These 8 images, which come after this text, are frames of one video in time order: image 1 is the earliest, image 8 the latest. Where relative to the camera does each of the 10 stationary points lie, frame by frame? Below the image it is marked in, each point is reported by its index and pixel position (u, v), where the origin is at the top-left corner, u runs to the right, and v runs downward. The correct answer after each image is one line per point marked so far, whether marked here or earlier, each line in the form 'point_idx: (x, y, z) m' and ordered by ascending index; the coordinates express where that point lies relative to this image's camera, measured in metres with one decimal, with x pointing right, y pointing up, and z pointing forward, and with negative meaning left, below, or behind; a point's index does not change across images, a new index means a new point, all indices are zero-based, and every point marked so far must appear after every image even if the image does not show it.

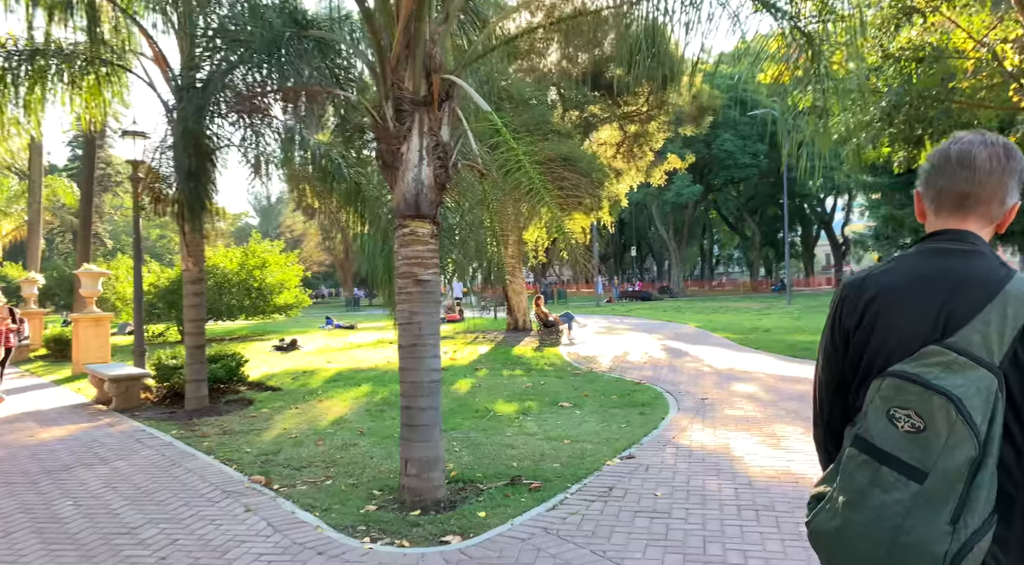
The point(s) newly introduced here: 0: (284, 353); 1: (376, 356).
0: (-5.4, -1.6, +16.5) m
1: (-3.1, -1.7, +16.2) m
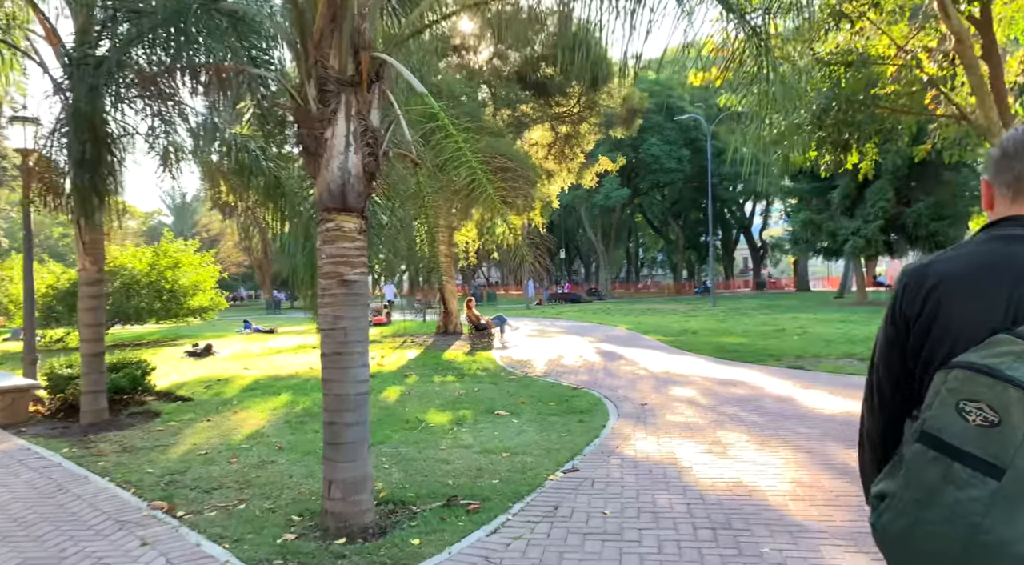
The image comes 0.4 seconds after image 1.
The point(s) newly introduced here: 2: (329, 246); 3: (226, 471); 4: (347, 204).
0: (-6.9, -1.7, +15.4) m
1: (-4.7, -1.7, +15.3) m
2: (-1.3, +0.3, +5.1) m
3: (-2.7, -1.7, +6.6) m
4: (-1.2, +0.6, +5.1) m
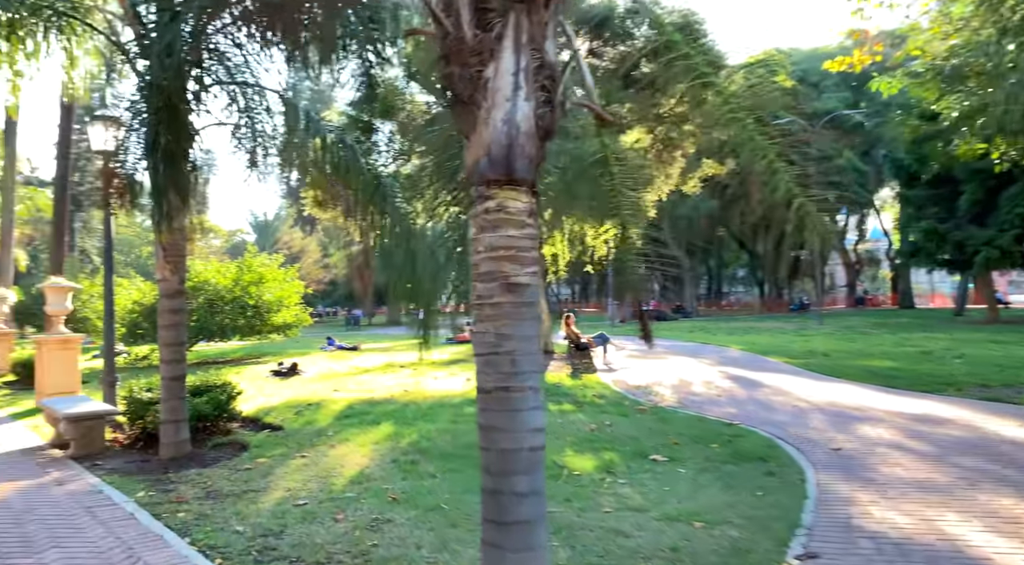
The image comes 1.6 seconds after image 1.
0: (-4.6, -2.0, +14.2) m
1: (-2.4, -2.0, +14.0) m
2: (-0.1, +0.2, +3.5) m
3: (-1.3, -1.8, +5.1) m
4: (0.0, +0.6, +3.5) m
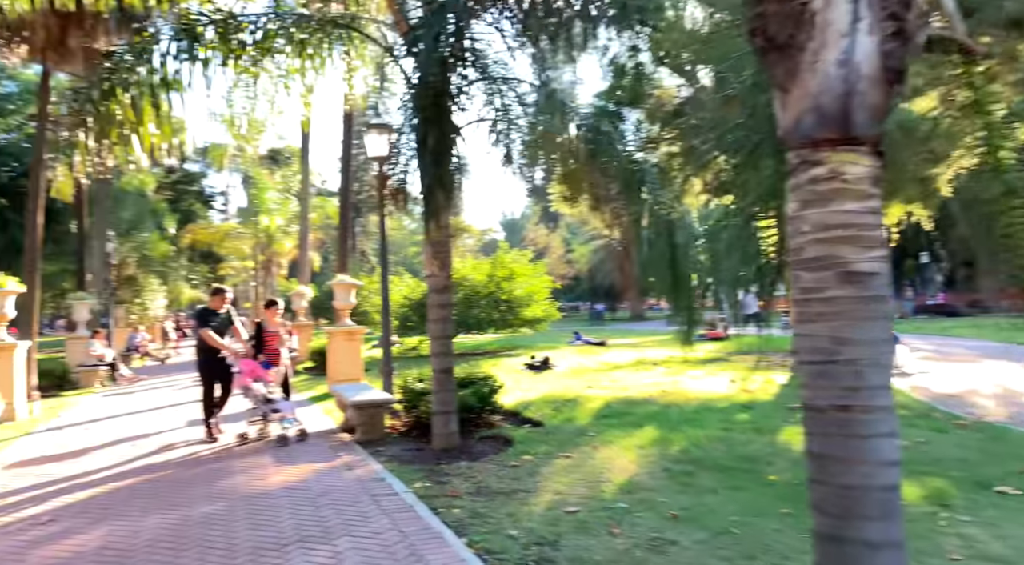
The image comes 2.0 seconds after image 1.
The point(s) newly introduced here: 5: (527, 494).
0: (+0.5, -1.9, +14.4) m
1: (+2.5, -1.9, +13.4) m
2: (+1.2, +0.3, +2.8) m
3: (+0.6, -1.8, +4.6) m
4: (+1.3, +0.6, +2.7) m
5: (+0.1, -1.7, +5.8) m
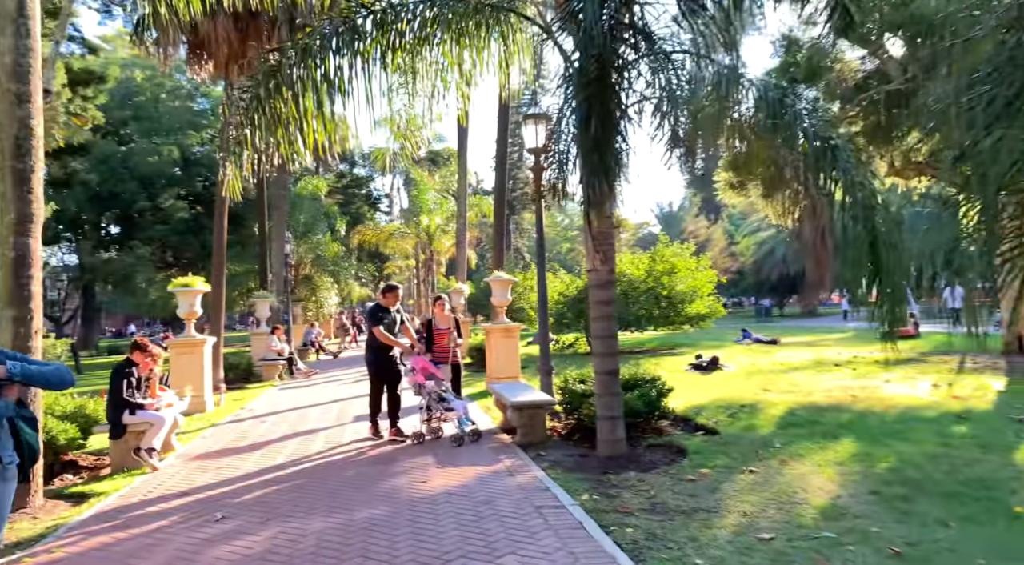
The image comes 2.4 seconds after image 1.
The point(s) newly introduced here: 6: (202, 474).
0: (+3.6, -1.7, +13.4) m
1: (+5.4, -1.7, +12.0) m
2: (+1.8, +0.3, +1.9) m
3: (+1.7, -1.7, +3.9) m
4: (+1.9, +0.6, +1.8) m
5: (+1.4, -1.7, +5.1) m
6: (-2.9, -1.8, +6.6) m
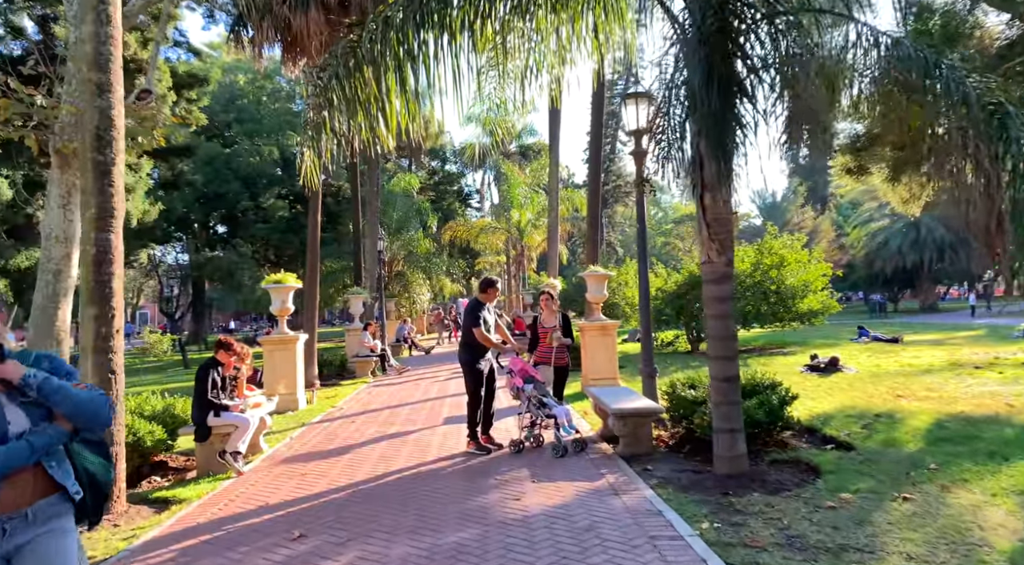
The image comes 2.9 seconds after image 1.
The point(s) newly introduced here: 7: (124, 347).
0: (+5.3, -1.6, +12.2) m
1: (+6.9, -1.6, +10.5) m
2: (+2.1, +0.4, +1.0) m
3: (+2.2, -1.7, +3.0) m
4: (+2.2, +0.7, +0.9) m
5: (+2.1, -1.6, +4.2) m
6: (-2.0, -1.8, +6.3) m
7: (-3.2, -0.5, +5.7) m
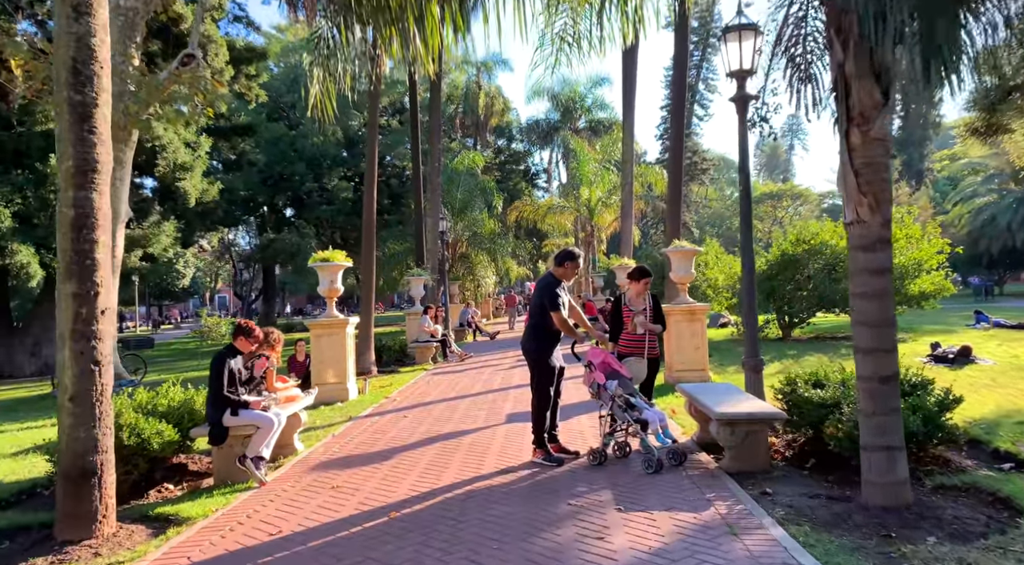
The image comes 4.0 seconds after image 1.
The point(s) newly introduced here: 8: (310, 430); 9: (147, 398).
0: (+6.4, -1.3, +10.3) m
1: (+7.8, -1.3, +8.5) m
2: (+2.1, +0.5, -0.6) m
3: (+2.4, -1.5, +1.4) m
4: (+2.2, +0.8, -0.7) m
5: (+2.4, -1.5, +2.7) m
6: (-1.5, -1.6, +5.1) m
7: (-2.7, -0.3, +4.7) m
8: (-2.3, -1.7, +8.0) m
9: (-3.2, -1.0, +6.1) m
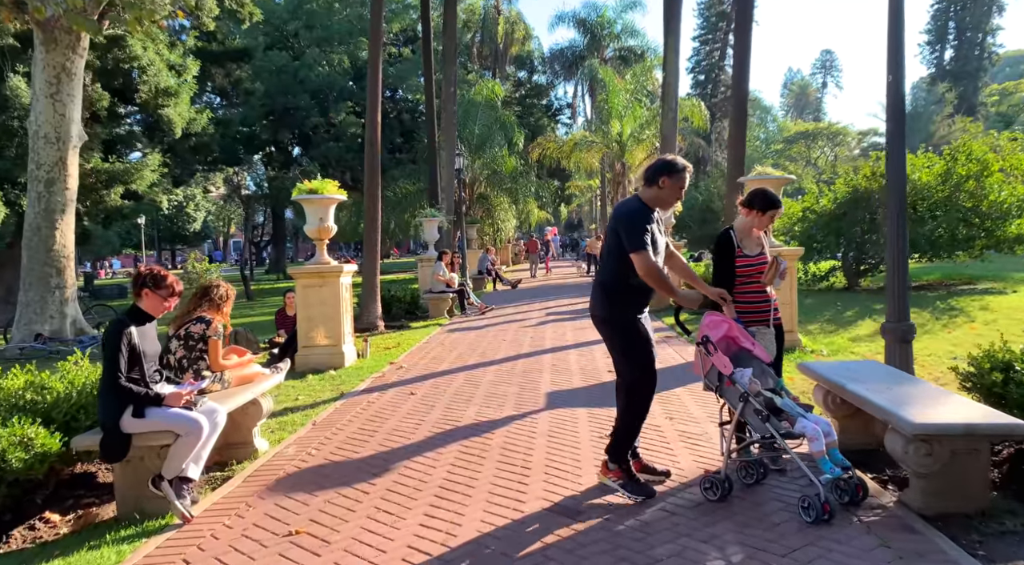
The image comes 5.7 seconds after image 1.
0: (+6.8, -0.6, +8.1) m
1: (+8.2, -0.8, +6.3) m
2: (+2.3, +0.4, -2.8) m
3: (+2.6, -1.5, -0.6) m
4: (+2.4, +0.7, -2.9) m
5: (+2.7, -1.3, +0.6) m
6: (-1.2, -1.2, +3.2) m
7: (-2.4, 0.0, +2.6) m
8: (-1.9, -1.1, +6.0) m
9: (-2.9, -0.6, +4.1) m
